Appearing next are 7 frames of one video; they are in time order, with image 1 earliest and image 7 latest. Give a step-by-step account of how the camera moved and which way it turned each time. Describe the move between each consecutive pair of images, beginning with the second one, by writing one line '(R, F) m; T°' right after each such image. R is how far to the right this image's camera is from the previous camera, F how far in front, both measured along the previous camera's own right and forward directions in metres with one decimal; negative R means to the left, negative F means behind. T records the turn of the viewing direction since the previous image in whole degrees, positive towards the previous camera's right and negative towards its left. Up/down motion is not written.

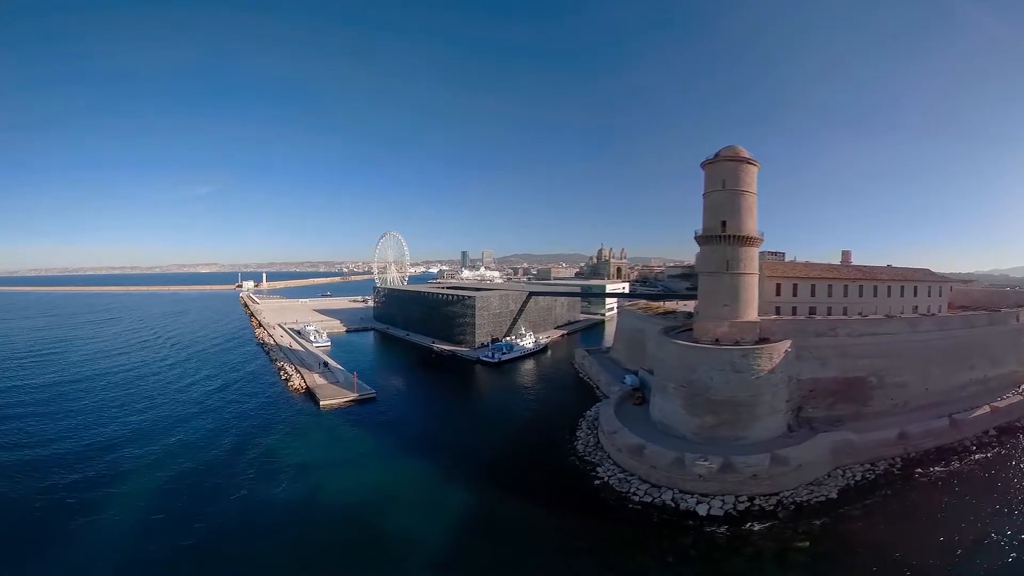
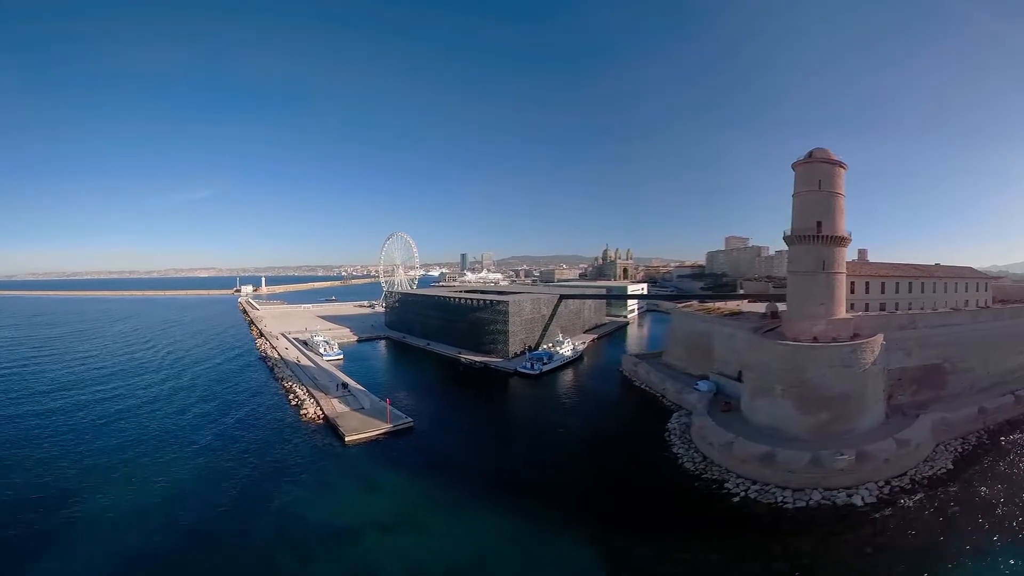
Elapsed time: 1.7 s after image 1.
(-2.2, +3.5) m; 0°
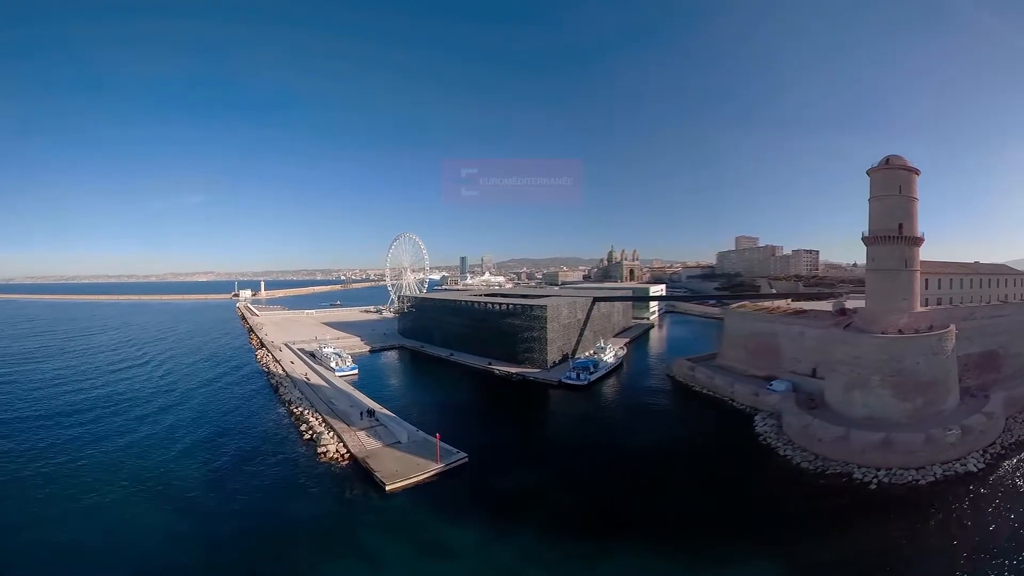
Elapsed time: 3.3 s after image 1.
(-2.0, +3.1) m; 0°
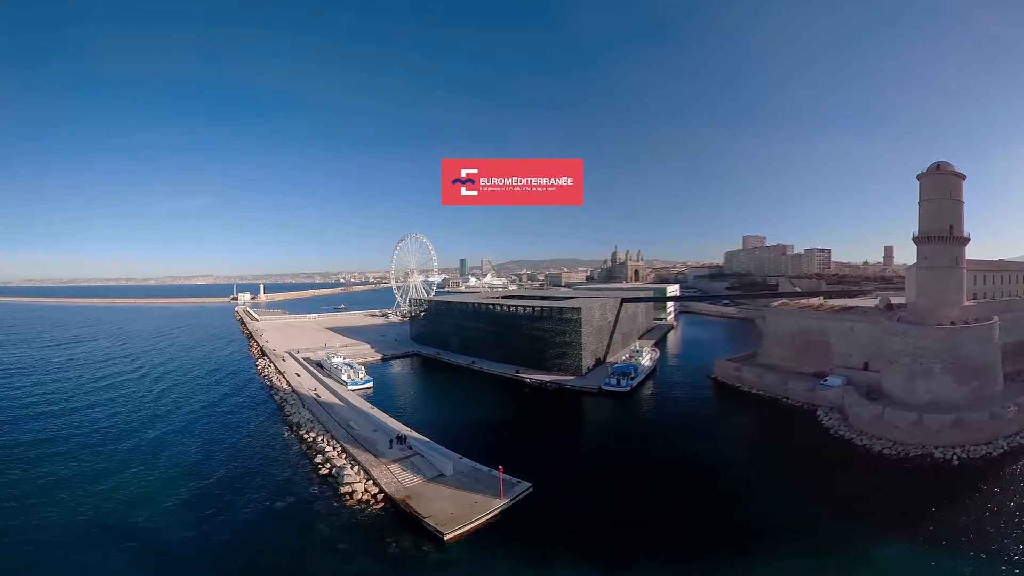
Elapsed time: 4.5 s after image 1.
(-1.4, +2.3) m; 0°
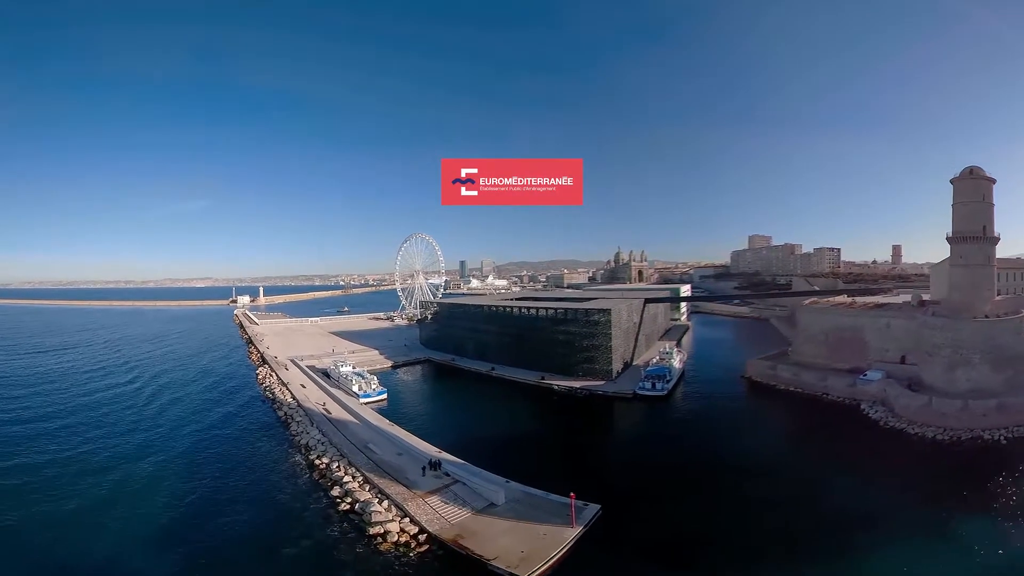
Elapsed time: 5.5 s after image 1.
(-1.0, +1.7) m; 0°
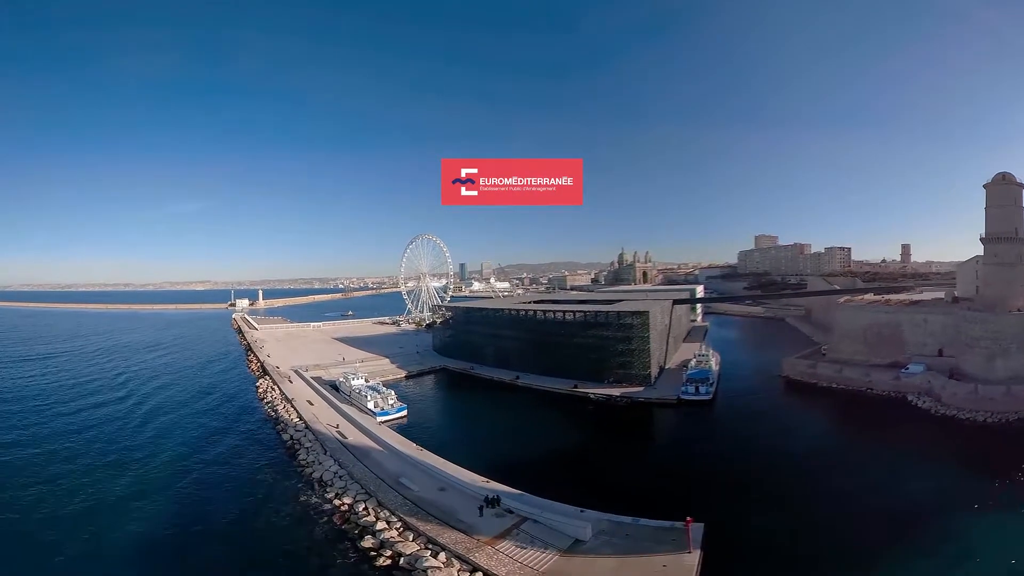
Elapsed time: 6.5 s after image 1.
(-1.2, +1.9) m; 0°
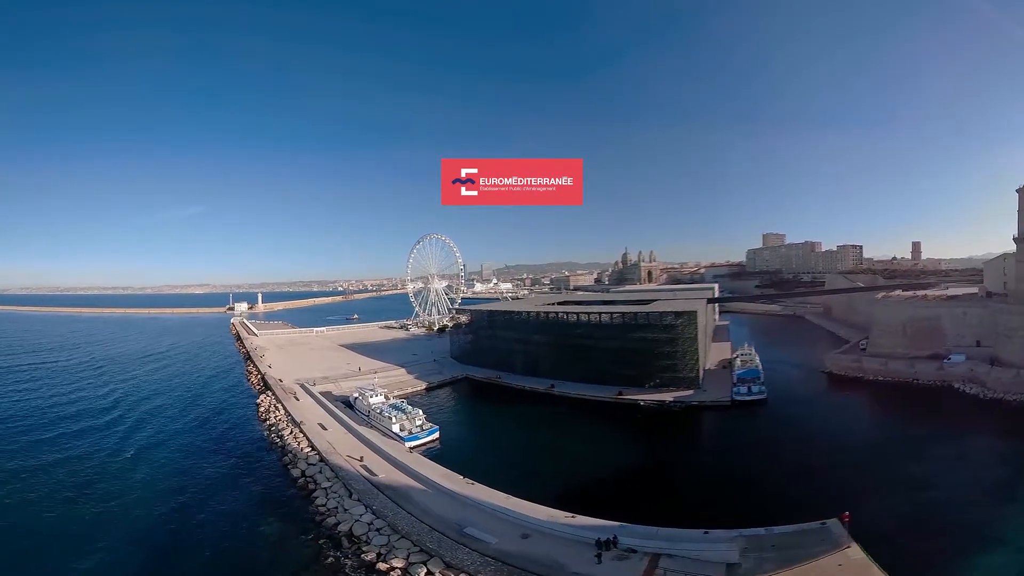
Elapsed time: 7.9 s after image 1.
(-1.3, +2.1) m; 0°
